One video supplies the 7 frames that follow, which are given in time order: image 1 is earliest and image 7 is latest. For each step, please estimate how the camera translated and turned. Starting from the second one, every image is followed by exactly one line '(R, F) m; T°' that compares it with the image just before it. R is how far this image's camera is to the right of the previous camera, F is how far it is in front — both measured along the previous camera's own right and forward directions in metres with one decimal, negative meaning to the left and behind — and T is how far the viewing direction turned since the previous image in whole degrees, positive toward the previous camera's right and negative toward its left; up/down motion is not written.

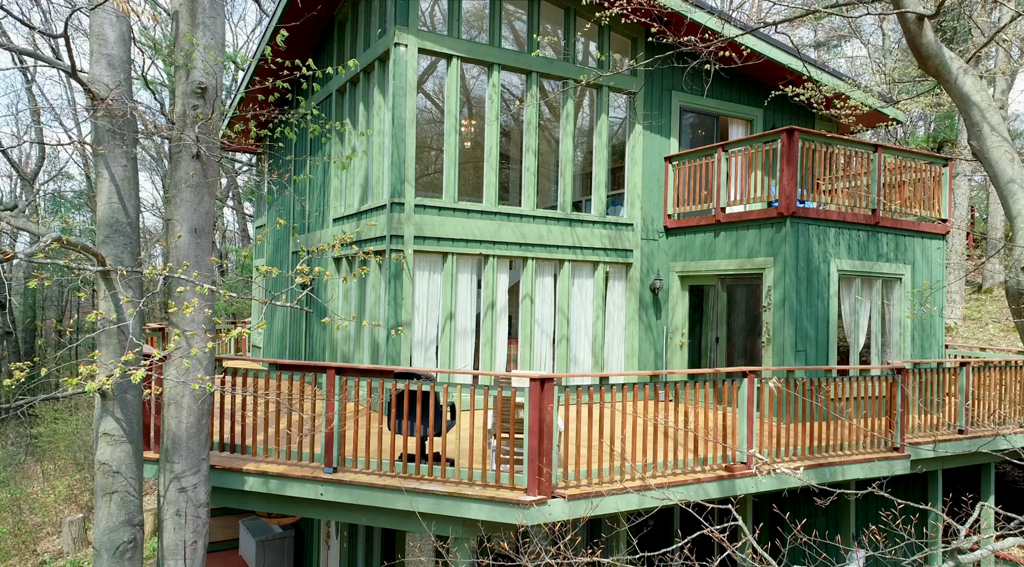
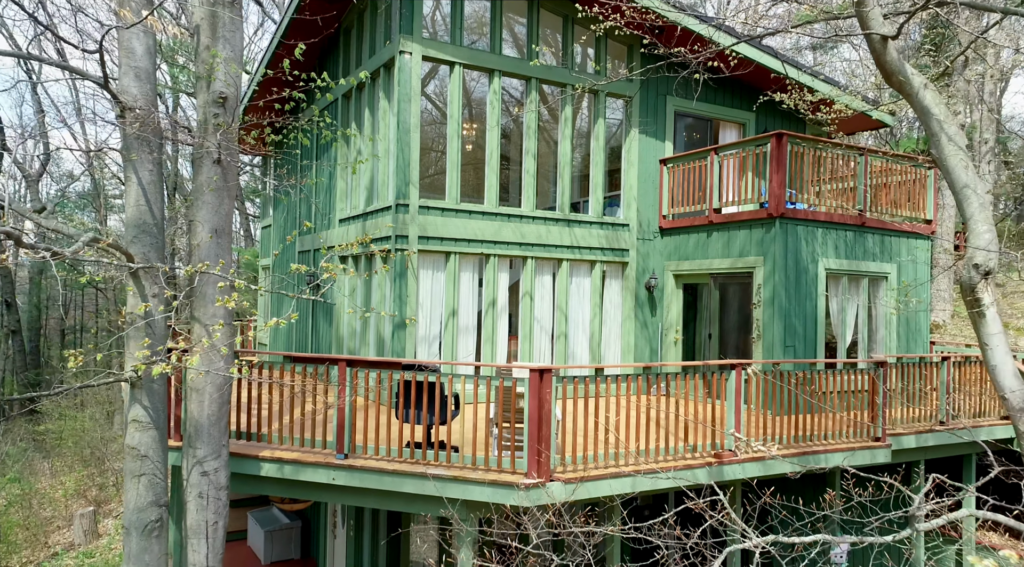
(0.0, -0.5) m; 0°
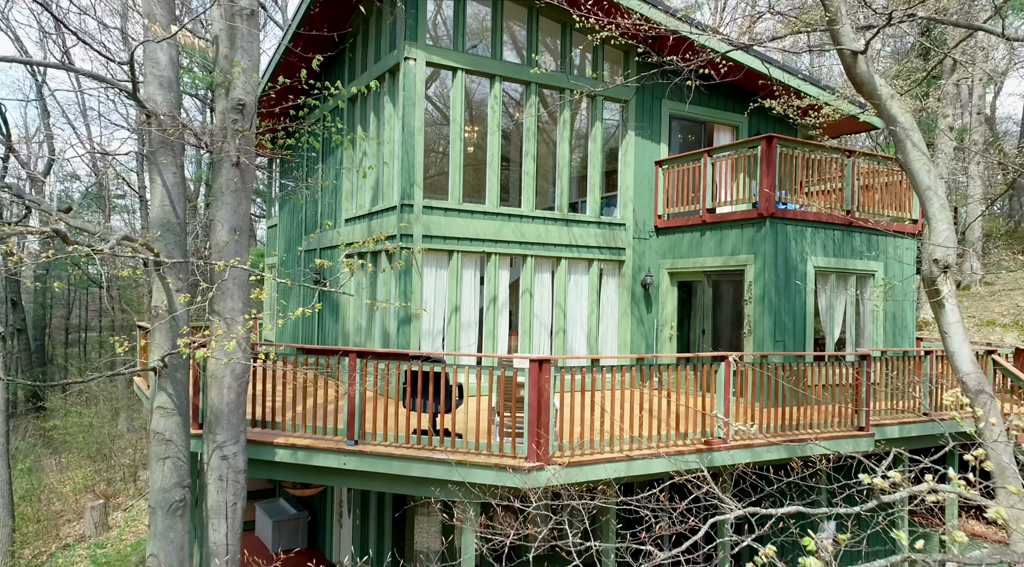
(0.0, -0.5) m; 0°
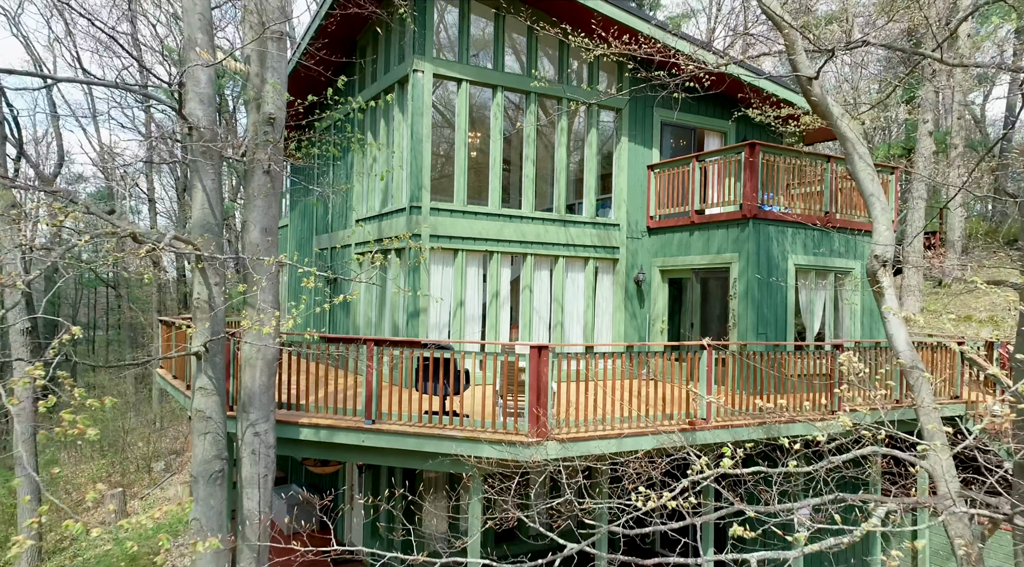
(0.0, -0.9) m; 0°
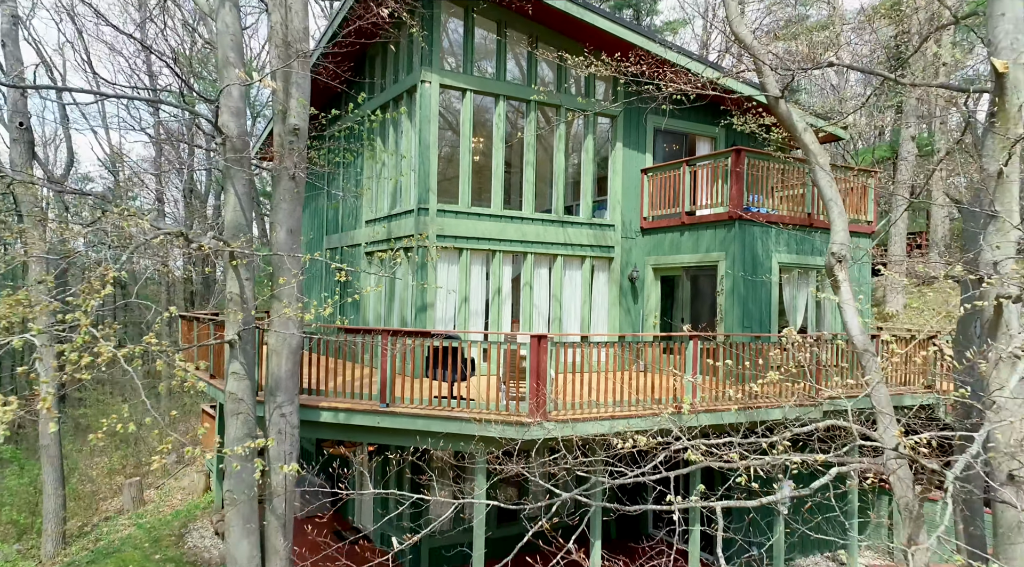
(0.0, -0.9) m; 0°
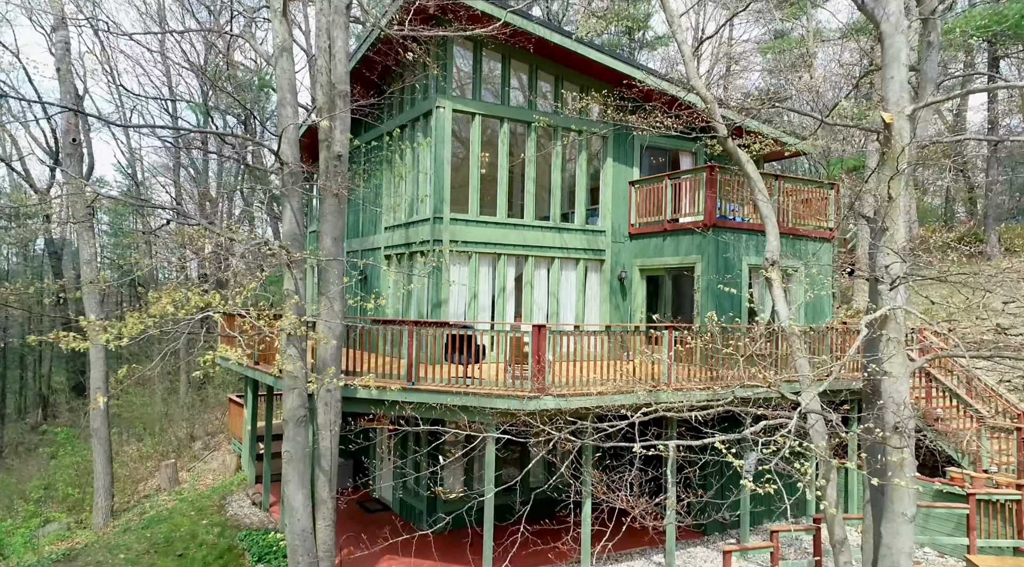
(-0.1, -2.1) m; 0°
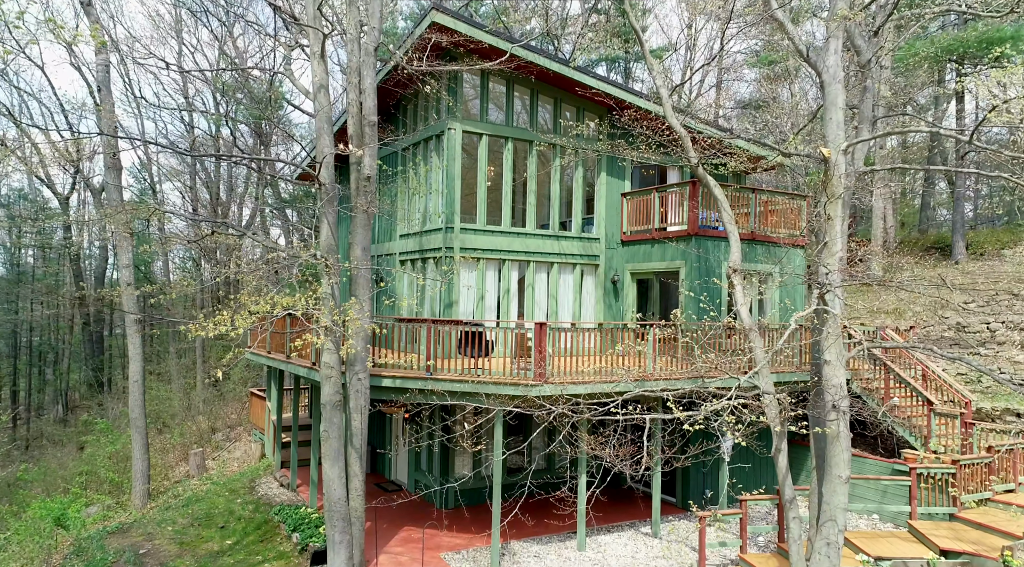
(-0.1, -1.9) m; 0°
